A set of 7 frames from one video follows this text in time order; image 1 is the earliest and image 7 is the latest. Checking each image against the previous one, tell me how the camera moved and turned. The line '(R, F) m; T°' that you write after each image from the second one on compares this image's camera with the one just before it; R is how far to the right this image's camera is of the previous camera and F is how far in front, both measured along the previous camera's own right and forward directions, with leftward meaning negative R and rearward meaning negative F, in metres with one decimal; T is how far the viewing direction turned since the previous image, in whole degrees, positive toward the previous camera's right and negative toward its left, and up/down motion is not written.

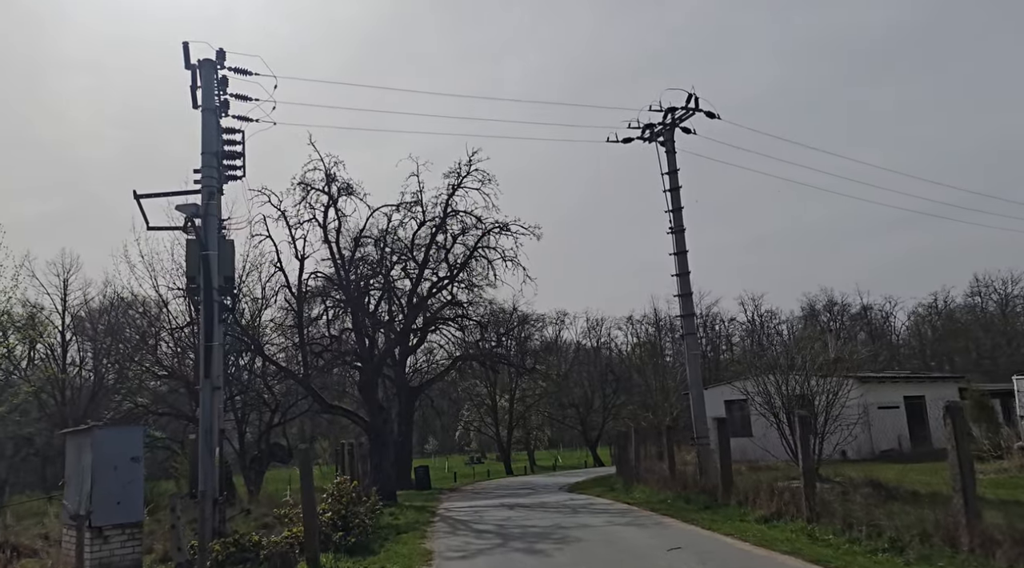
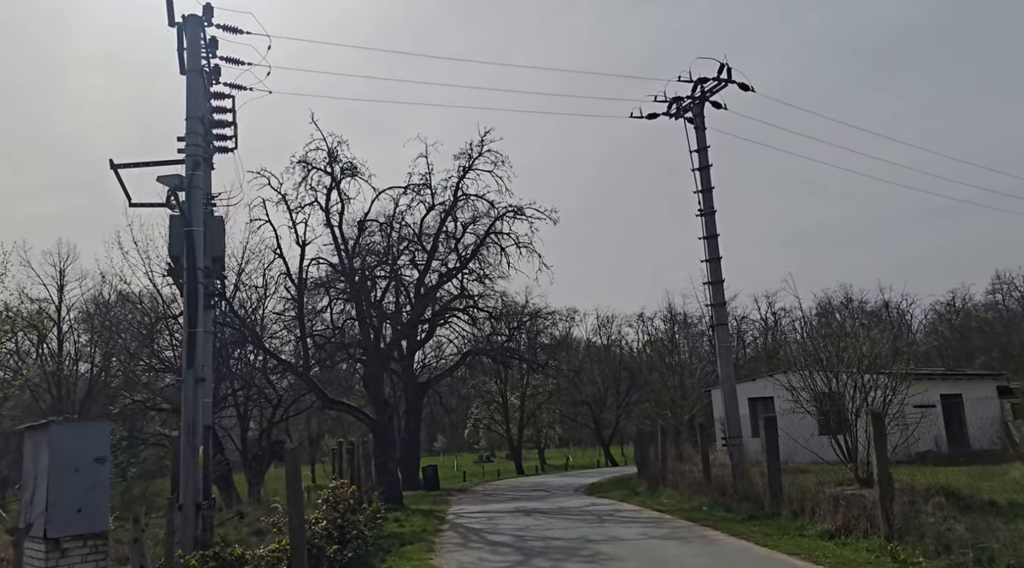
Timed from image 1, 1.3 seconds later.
(-0.1, +1.7) m; -1°
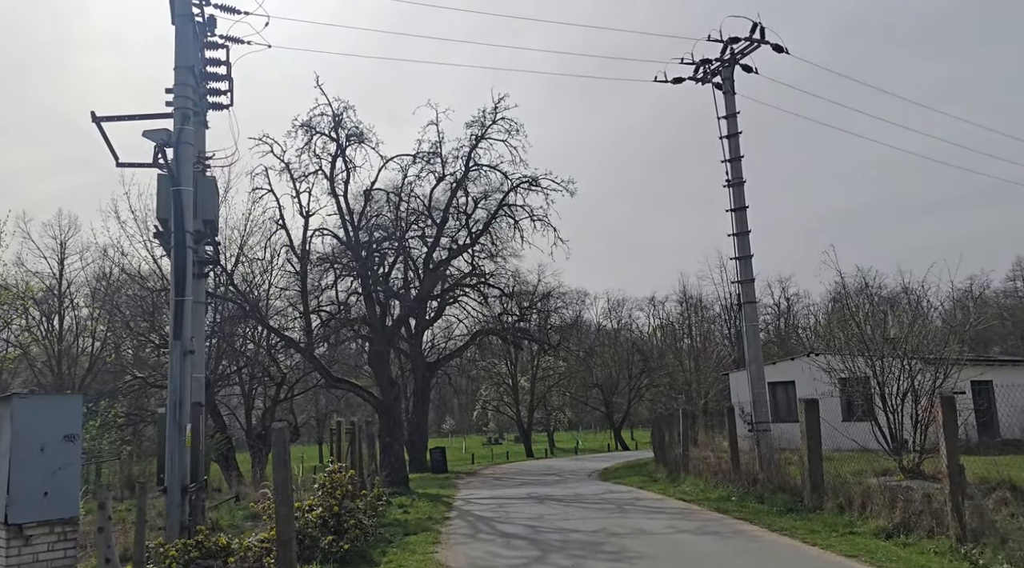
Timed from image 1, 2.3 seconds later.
(-0.1, +1.2) m; -1°
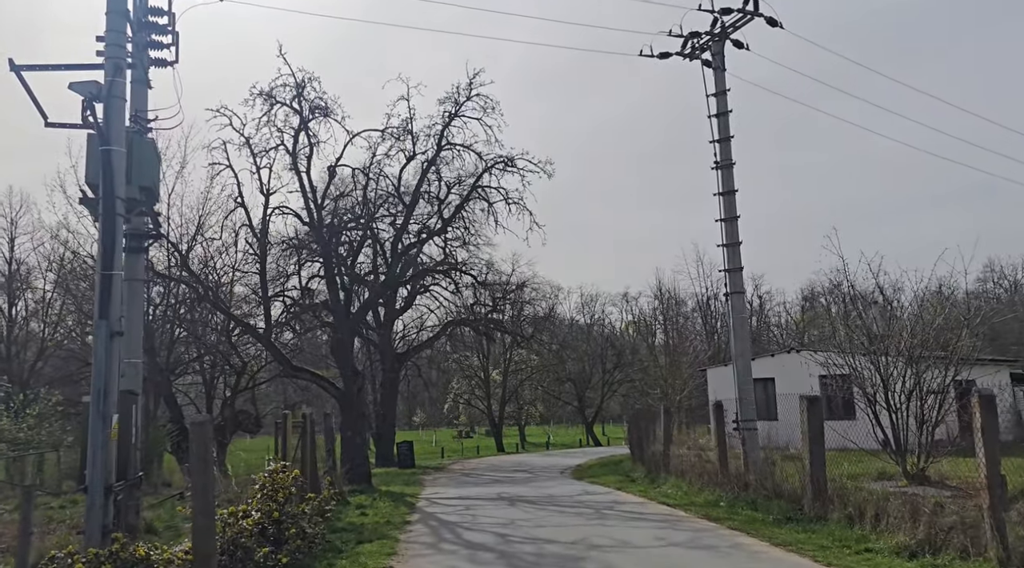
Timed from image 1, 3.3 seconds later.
(0.0, +1.3) m; +2°
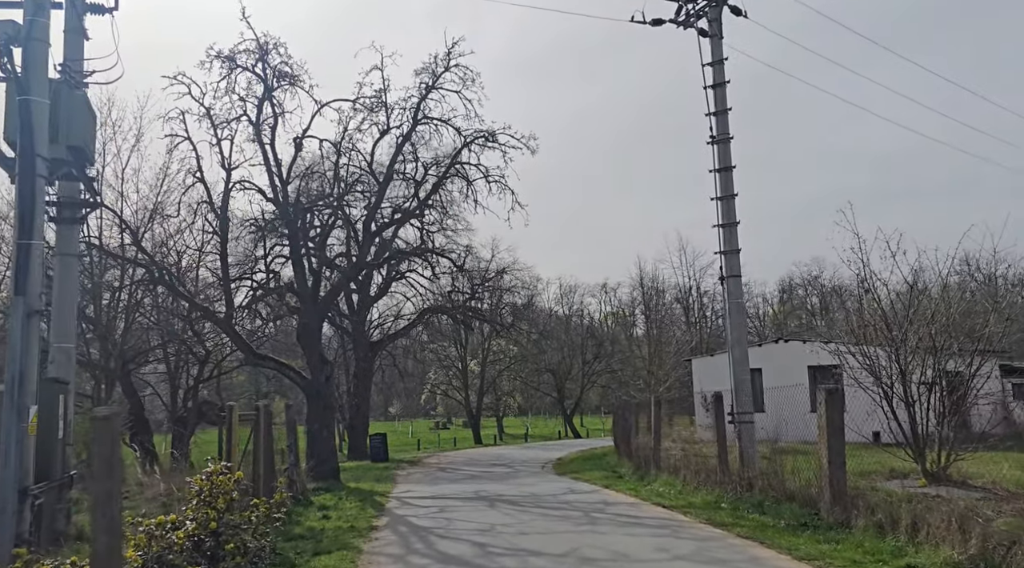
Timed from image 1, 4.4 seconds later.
(0.0, +1.3) m; +1°
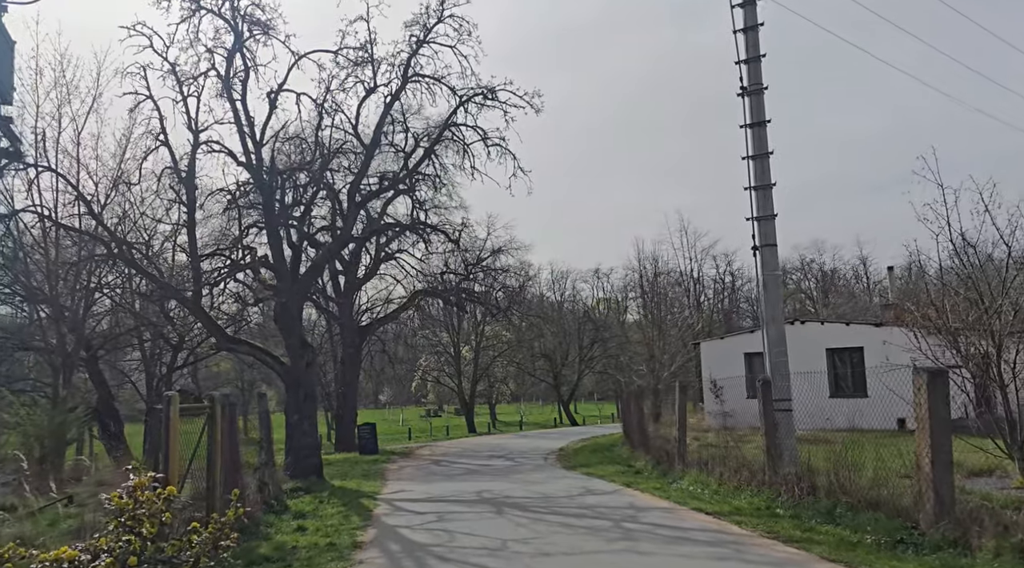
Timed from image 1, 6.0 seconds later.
(-0.2, +2.0) m; +1°
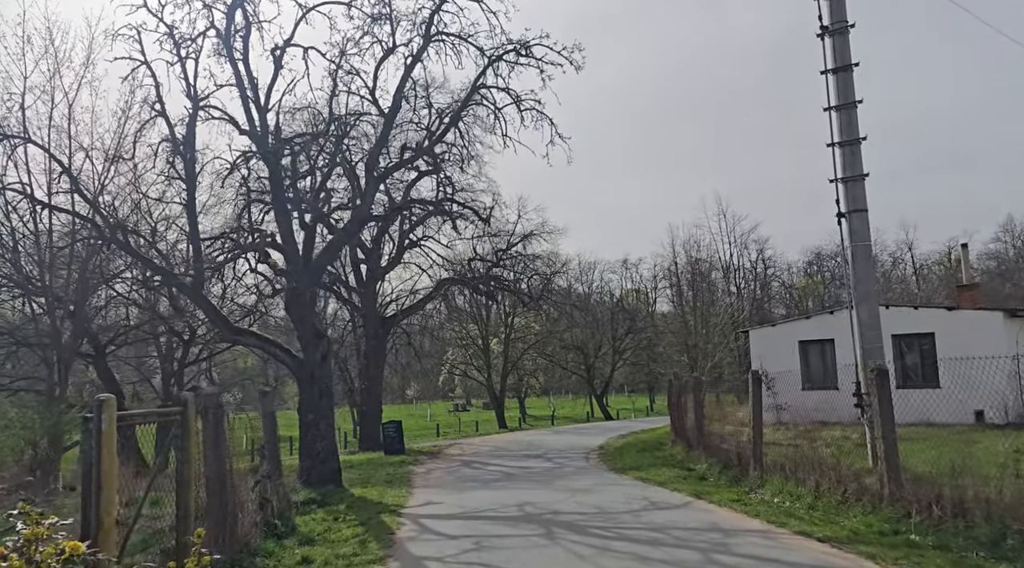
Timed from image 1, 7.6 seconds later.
(-0.2, +2.1) m; -2°
